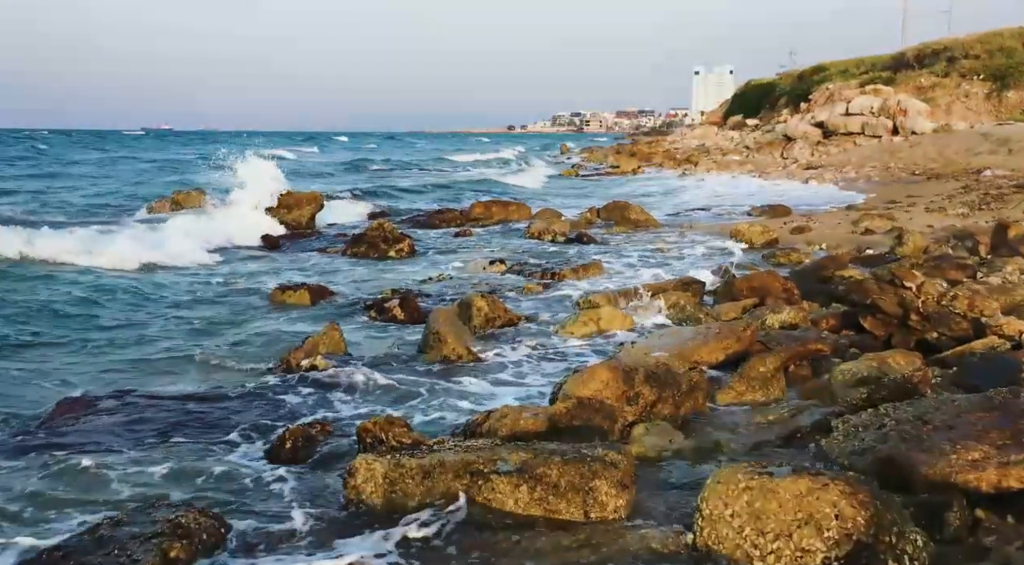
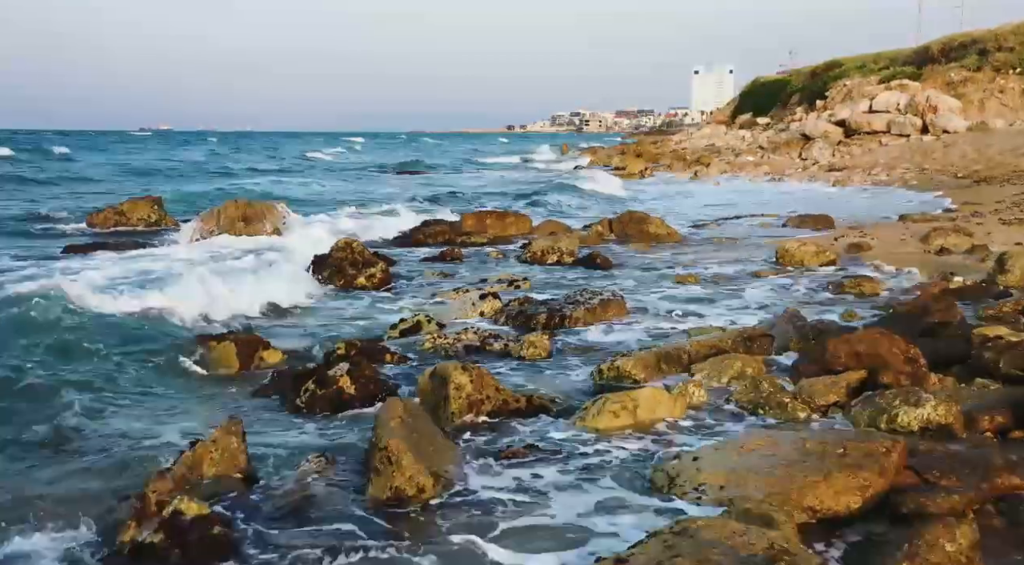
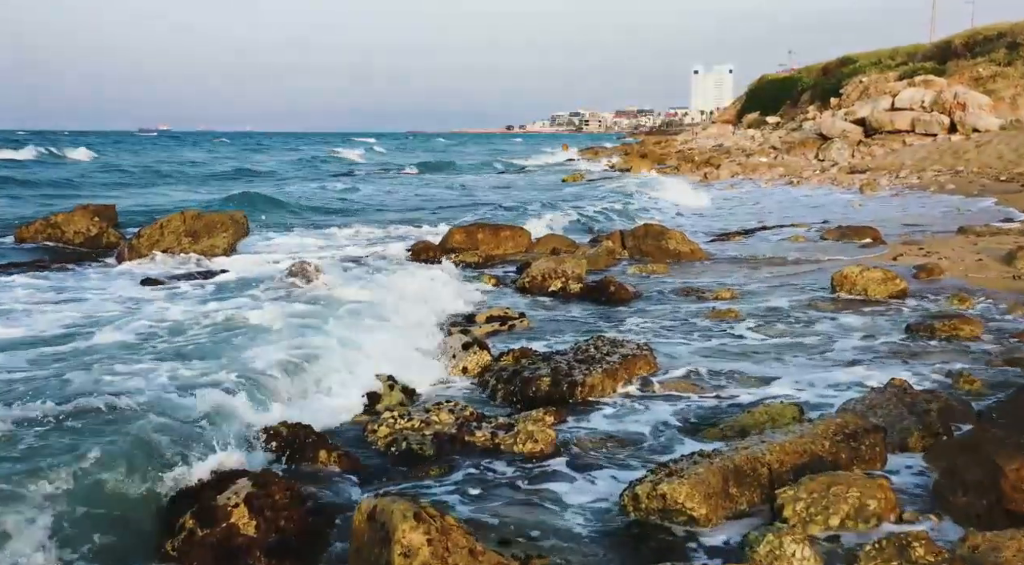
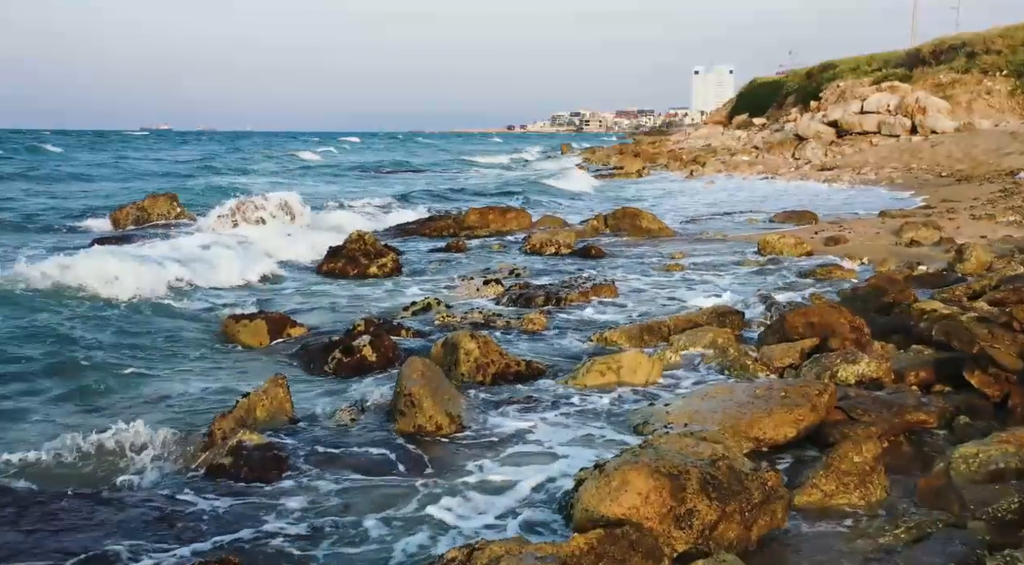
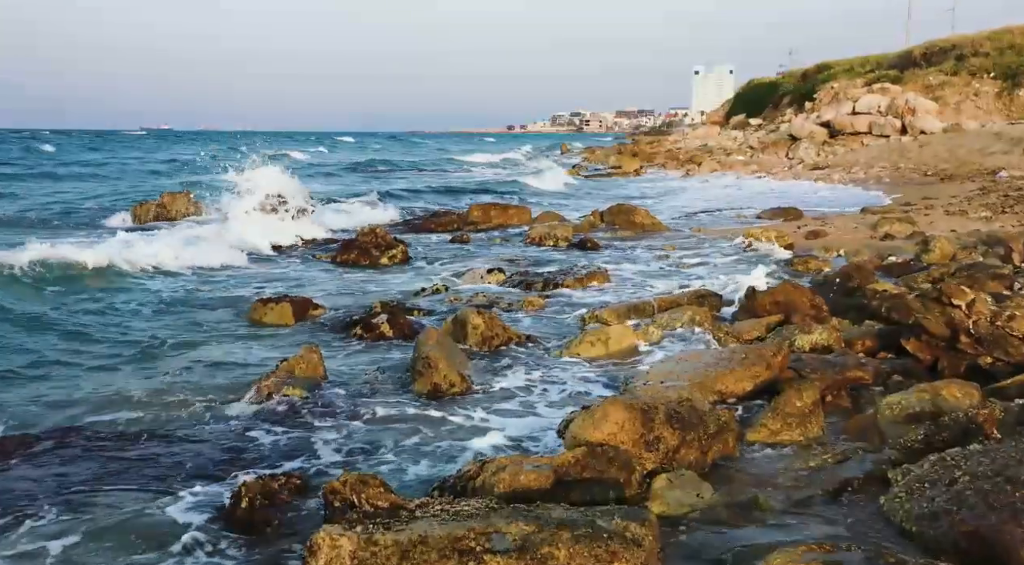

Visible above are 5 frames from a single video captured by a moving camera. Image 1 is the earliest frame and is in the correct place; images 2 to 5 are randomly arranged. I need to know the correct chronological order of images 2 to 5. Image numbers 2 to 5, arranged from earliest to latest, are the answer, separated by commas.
5, 4, 2, 3
